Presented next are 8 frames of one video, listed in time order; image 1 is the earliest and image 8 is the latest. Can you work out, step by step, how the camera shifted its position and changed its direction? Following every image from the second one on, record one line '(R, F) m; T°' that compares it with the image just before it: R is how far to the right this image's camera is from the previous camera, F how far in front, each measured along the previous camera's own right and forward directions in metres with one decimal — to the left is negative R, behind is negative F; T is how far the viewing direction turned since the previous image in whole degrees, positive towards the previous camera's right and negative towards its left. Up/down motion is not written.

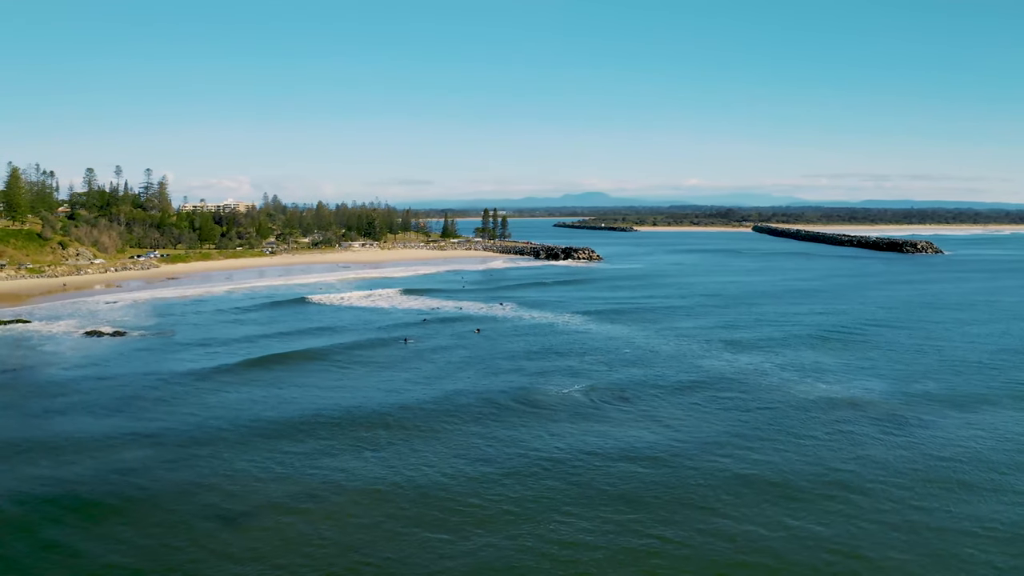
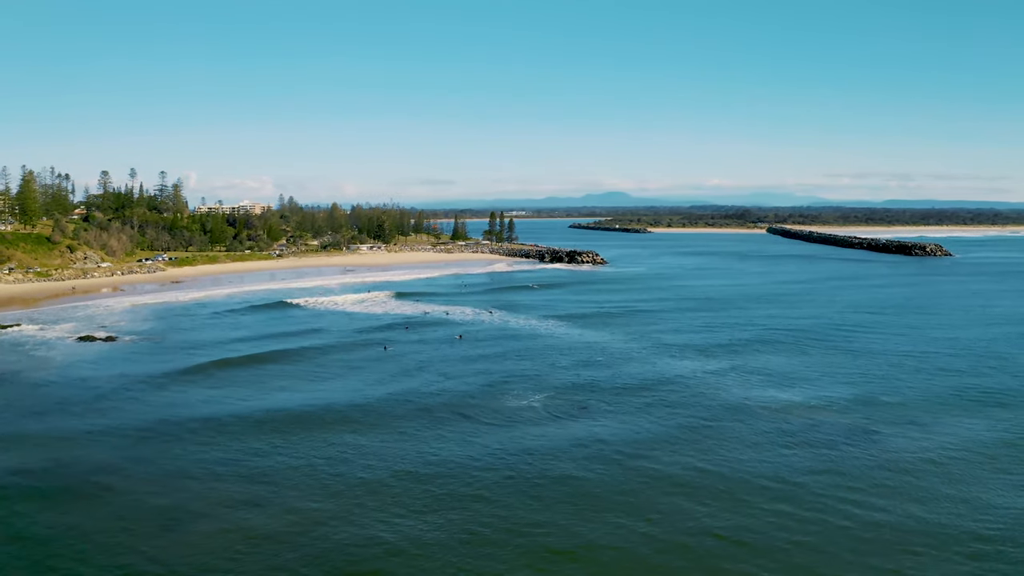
(+1.6, -0.6) m; -1°
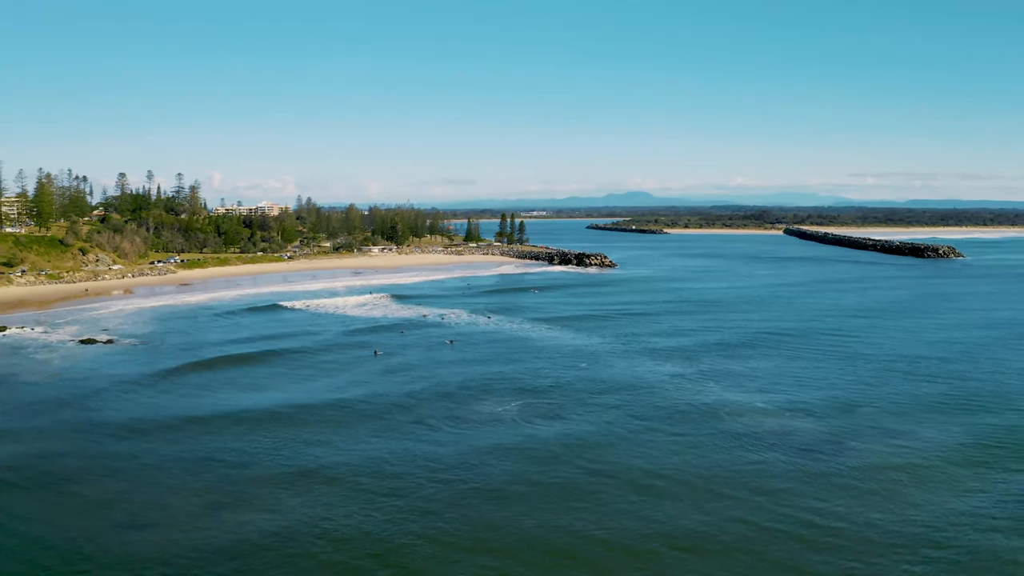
(+1.2, -0.4) m; -1°
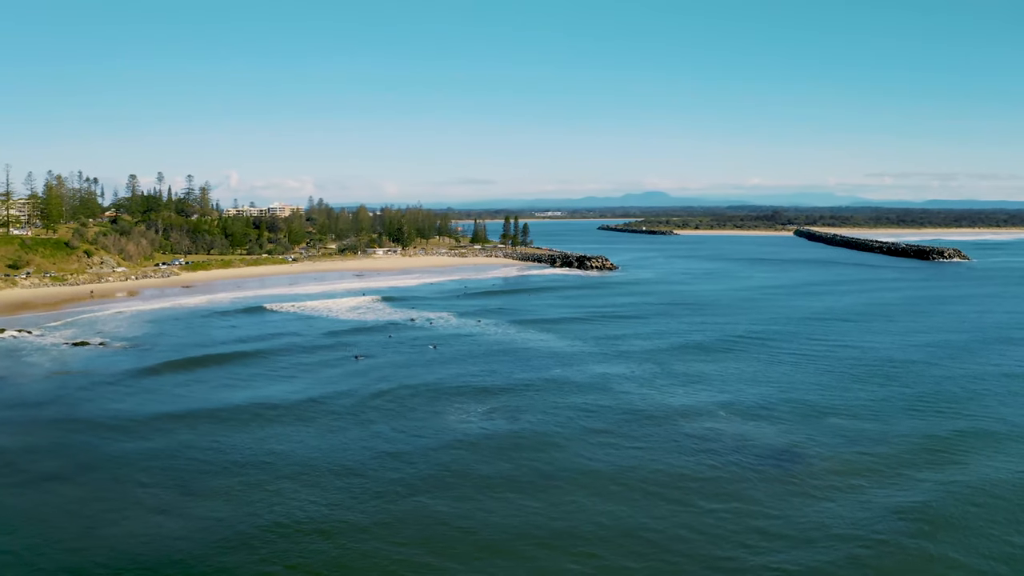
(+1.4, -0.5) m; -1°
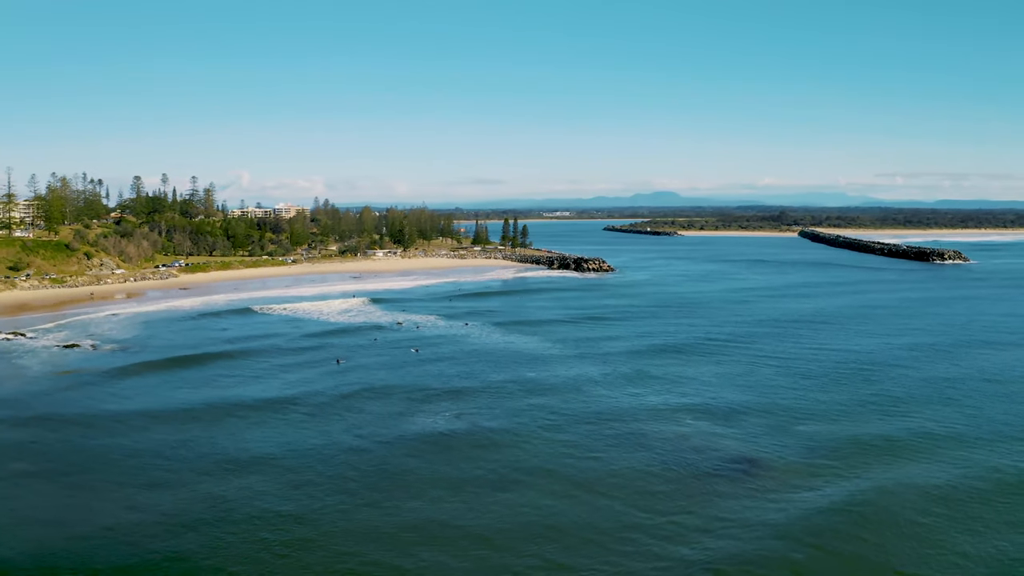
(+1.2, -0.6) m; 0°
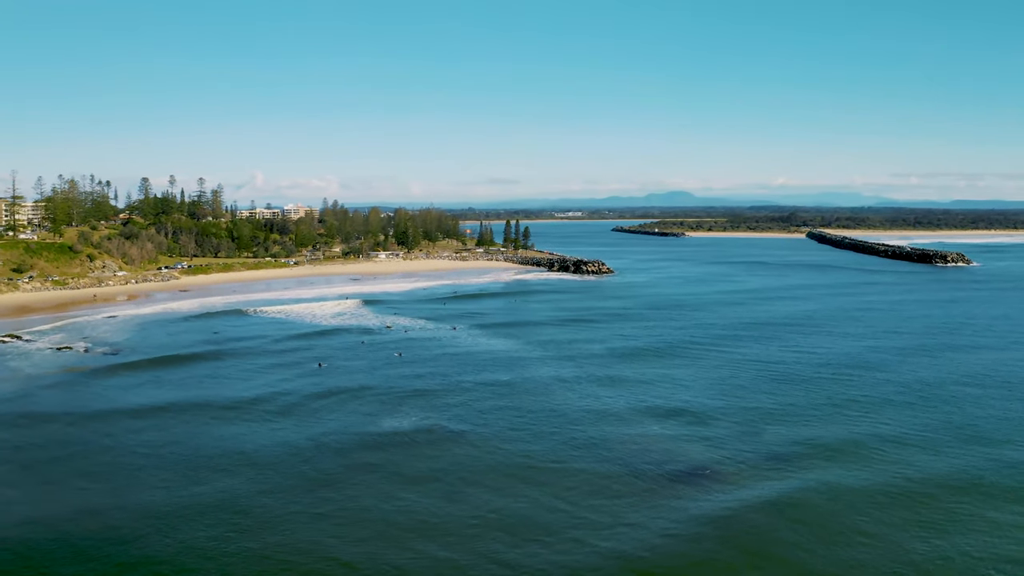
(+1.3, -0.6) m; -1°
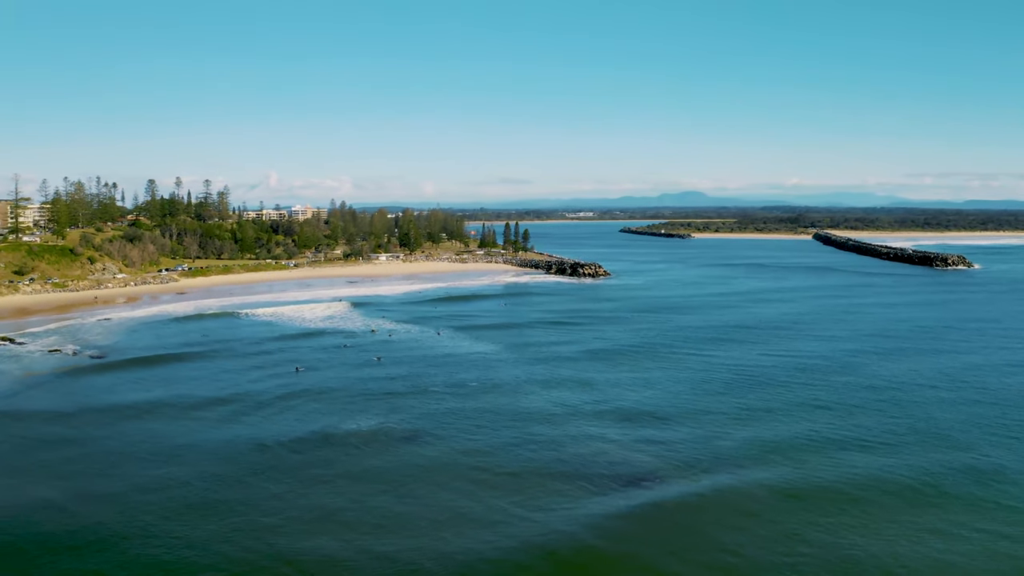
(+1.5, -0.7) m; 0°
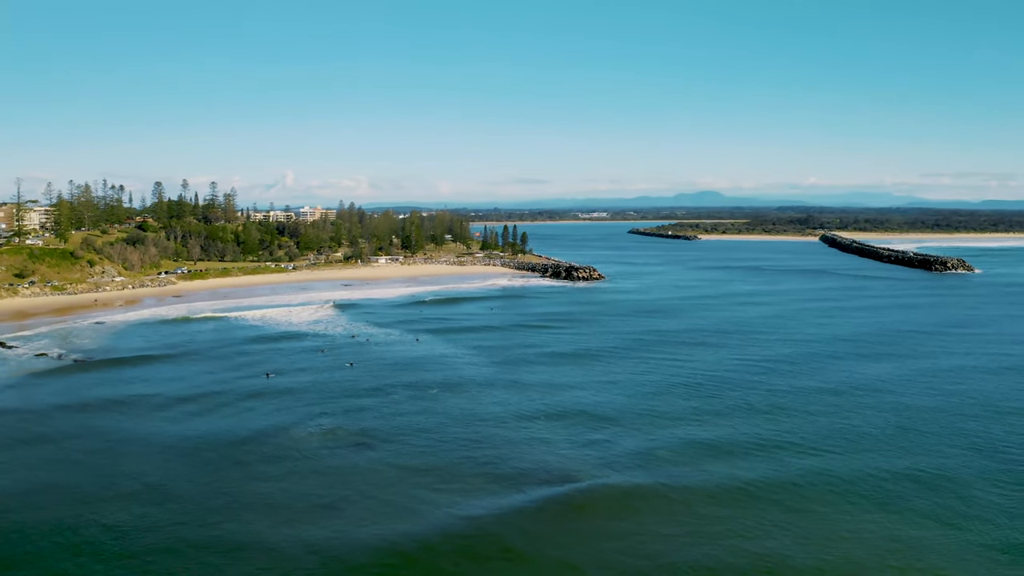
(+1.9, -0.9) m; -1°
